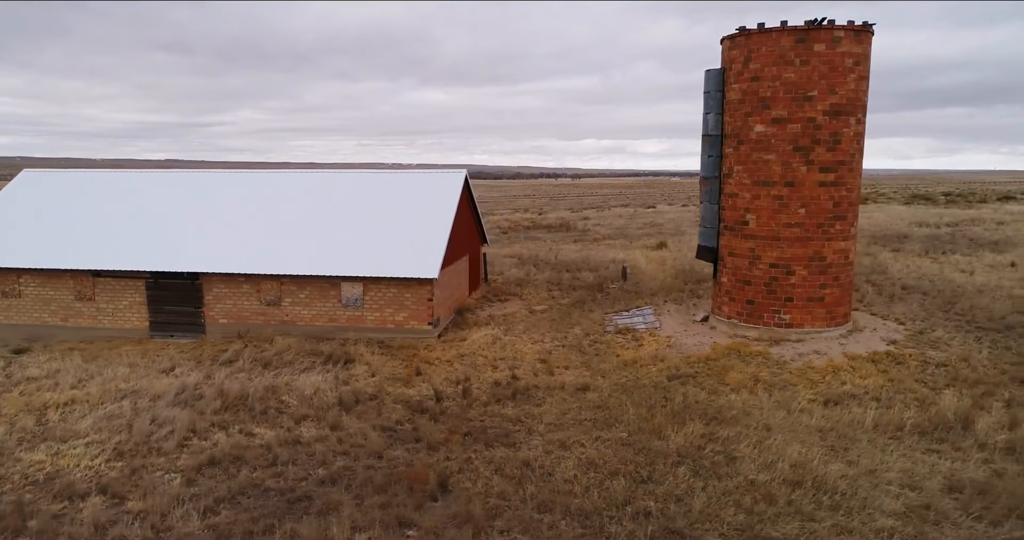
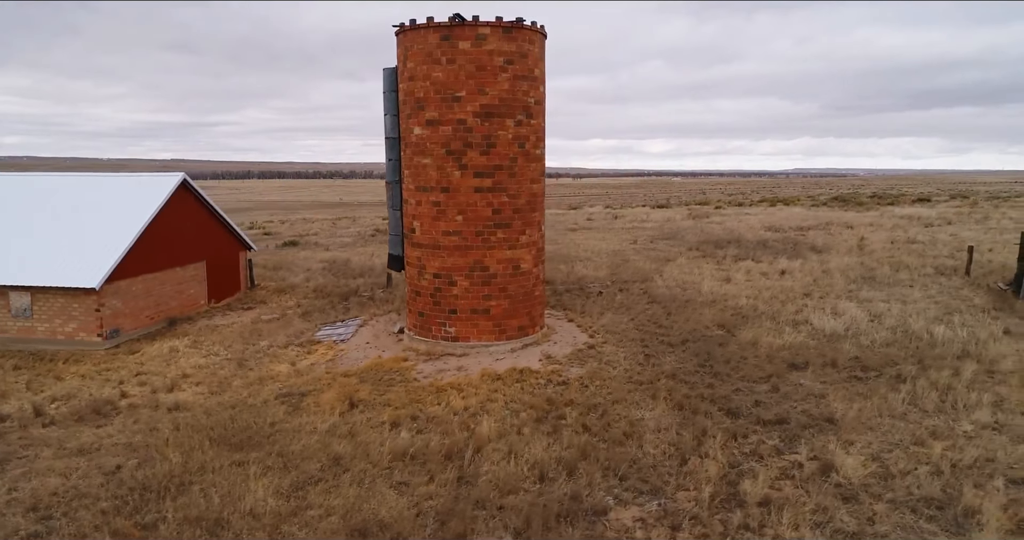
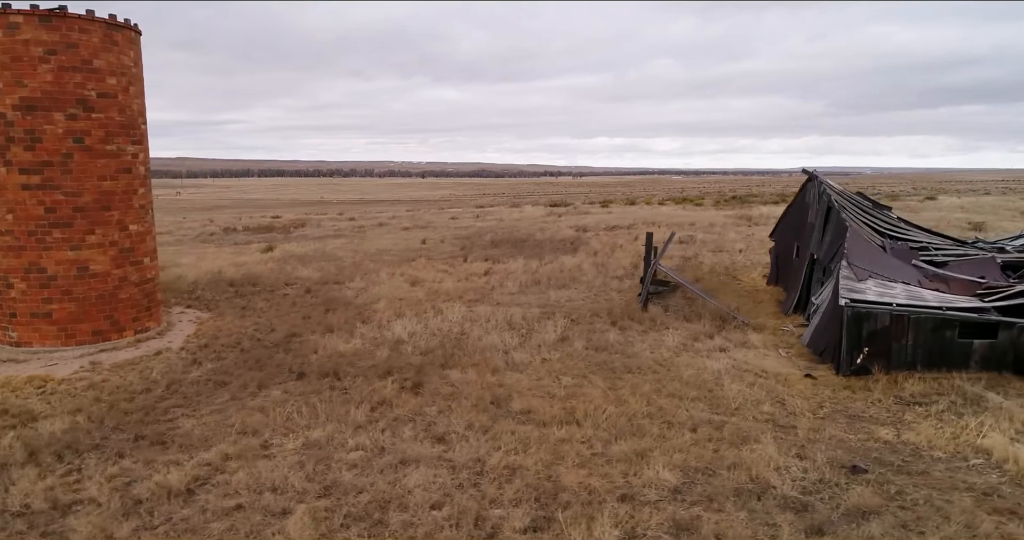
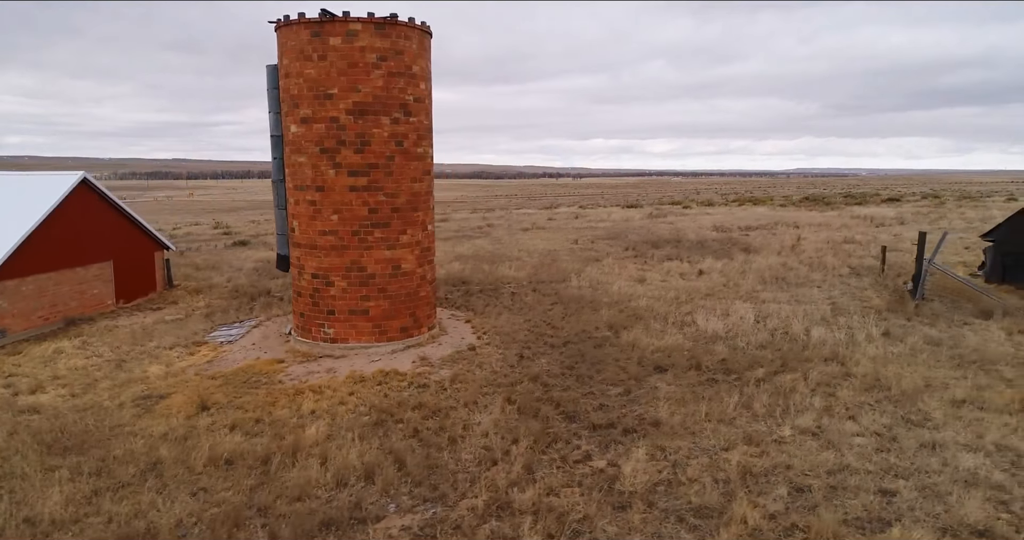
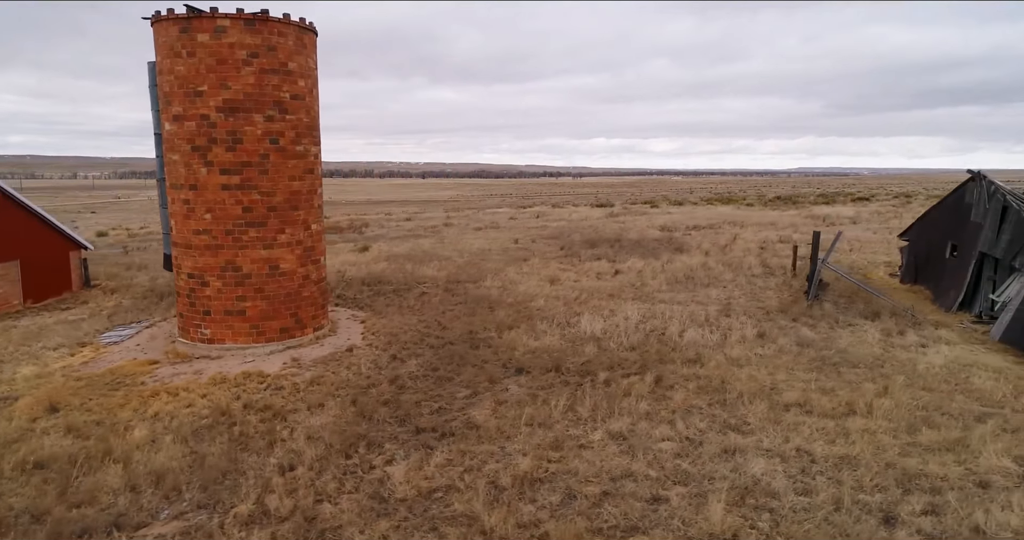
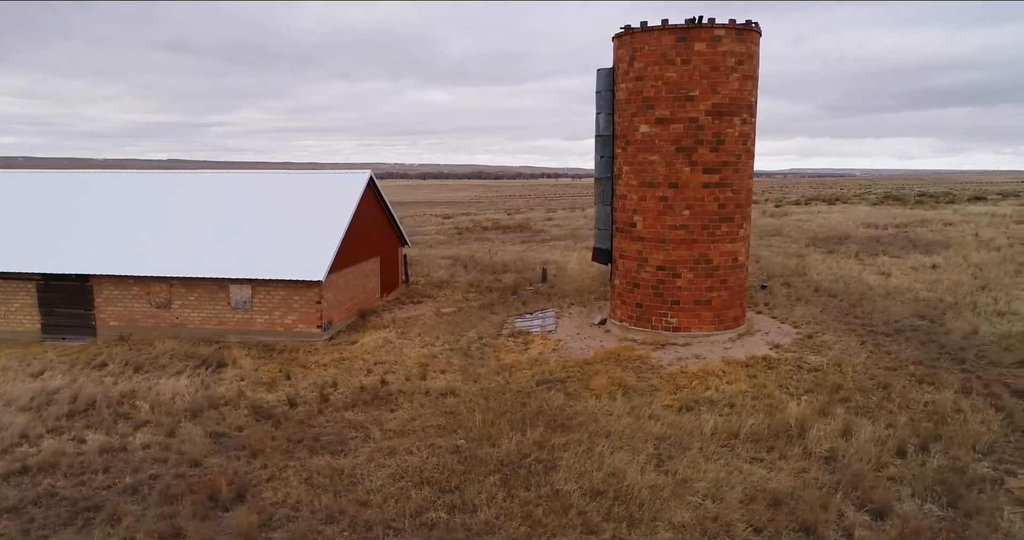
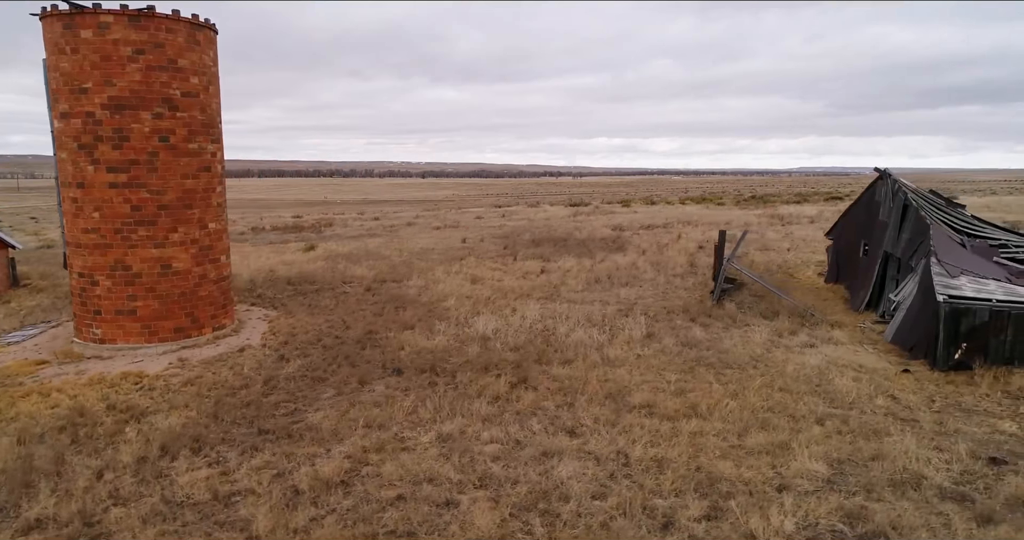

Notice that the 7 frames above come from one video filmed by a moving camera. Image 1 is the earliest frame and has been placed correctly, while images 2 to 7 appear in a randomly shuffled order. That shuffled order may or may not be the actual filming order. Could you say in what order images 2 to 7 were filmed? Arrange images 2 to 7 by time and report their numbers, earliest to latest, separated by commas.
6, 2, 4, 5, 7, 3
